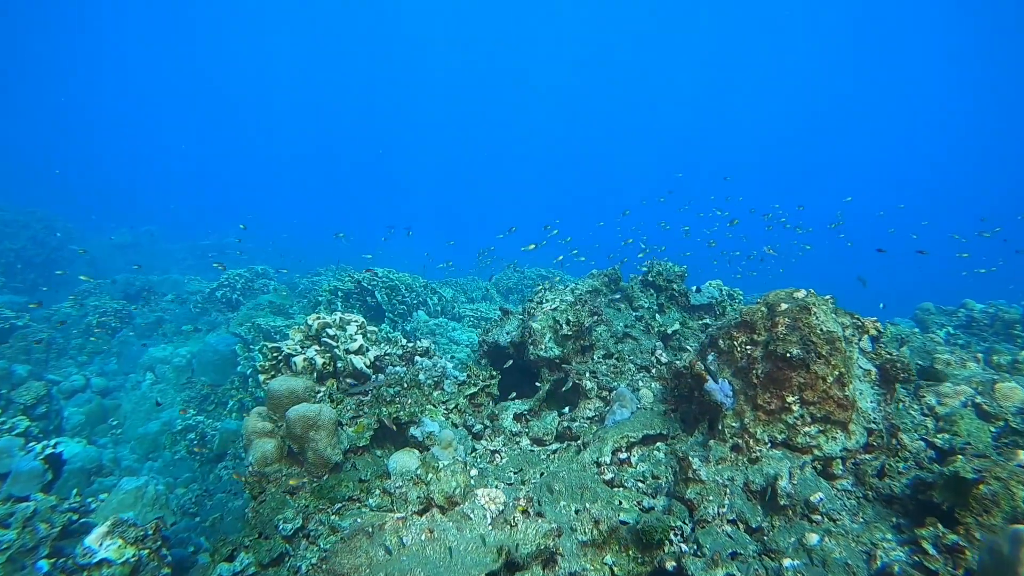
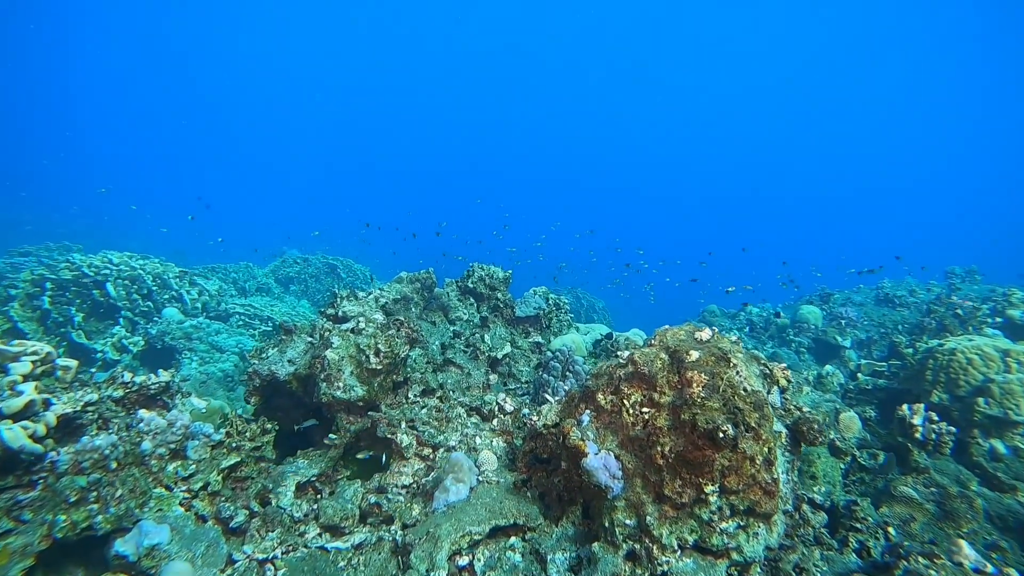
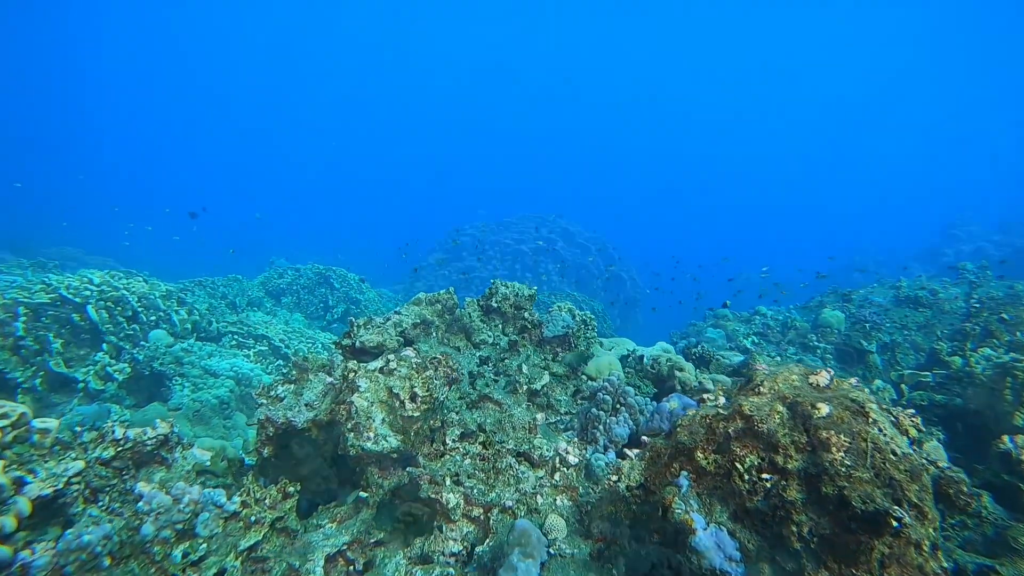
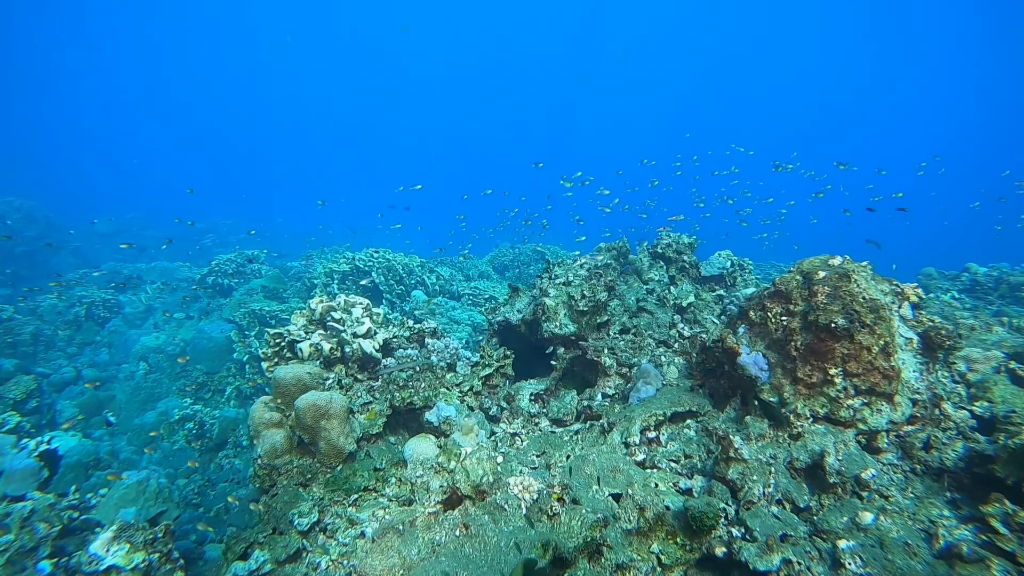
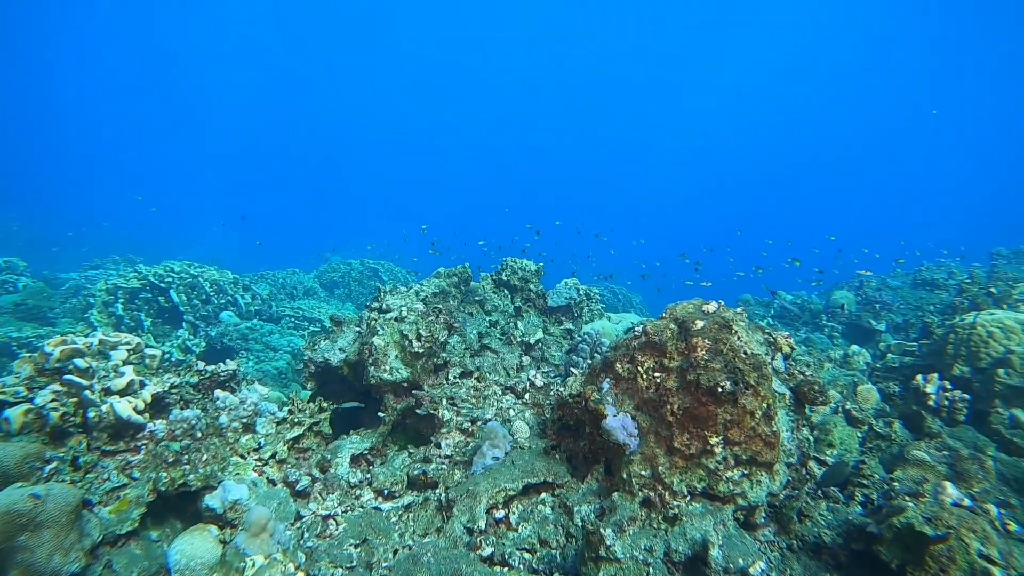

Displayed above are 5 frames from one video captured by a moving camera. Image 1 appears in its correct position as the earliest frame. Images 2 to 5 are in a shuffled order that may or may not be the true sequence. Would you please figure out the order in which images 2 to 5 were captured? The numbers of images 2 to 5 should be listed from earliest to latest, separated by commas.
4, 5, 2, 3
